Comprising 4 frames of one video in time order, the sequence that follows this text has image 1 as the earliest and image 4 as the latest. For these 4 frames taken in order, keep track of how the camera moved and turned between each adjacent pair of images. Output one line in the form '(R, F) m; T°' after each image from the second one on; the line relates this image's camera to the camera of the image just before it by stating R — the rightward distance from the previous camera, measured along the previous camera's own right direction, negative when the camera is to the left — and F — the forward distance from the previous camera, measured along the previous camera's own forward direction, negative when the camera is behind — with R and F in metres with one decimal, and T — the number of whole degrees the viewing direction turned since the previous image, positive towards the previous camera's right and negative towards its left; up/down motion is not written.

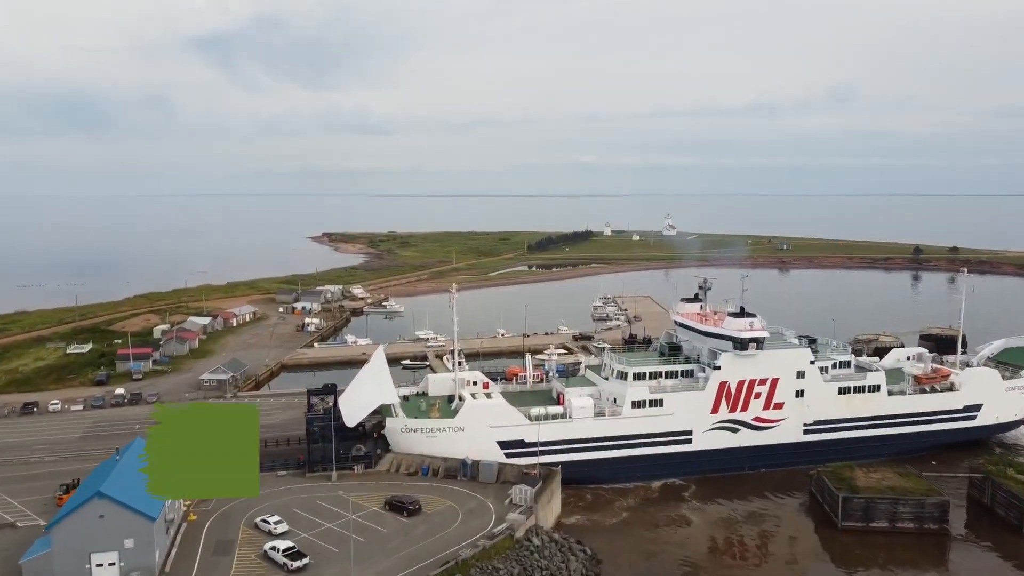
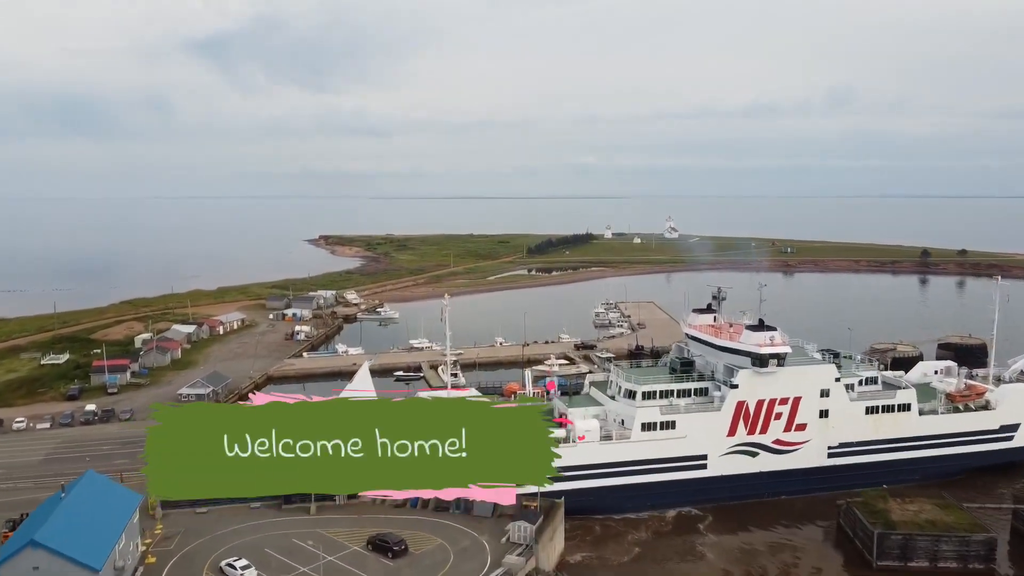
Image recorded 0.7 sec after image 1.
(+0.1, +1.8) m; 0°
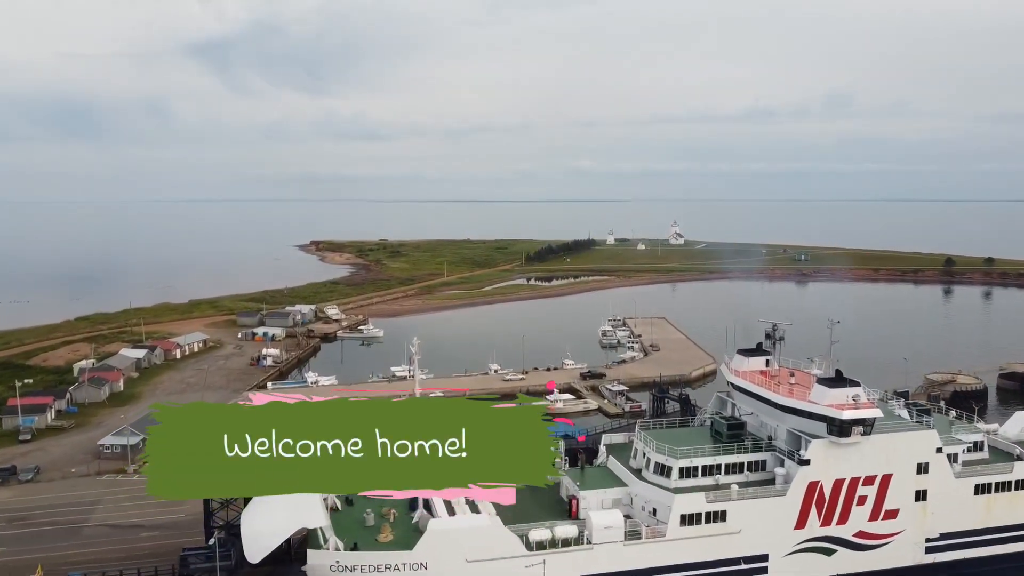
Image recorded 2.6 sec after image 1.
(+0.1, +5.1) m; 0°
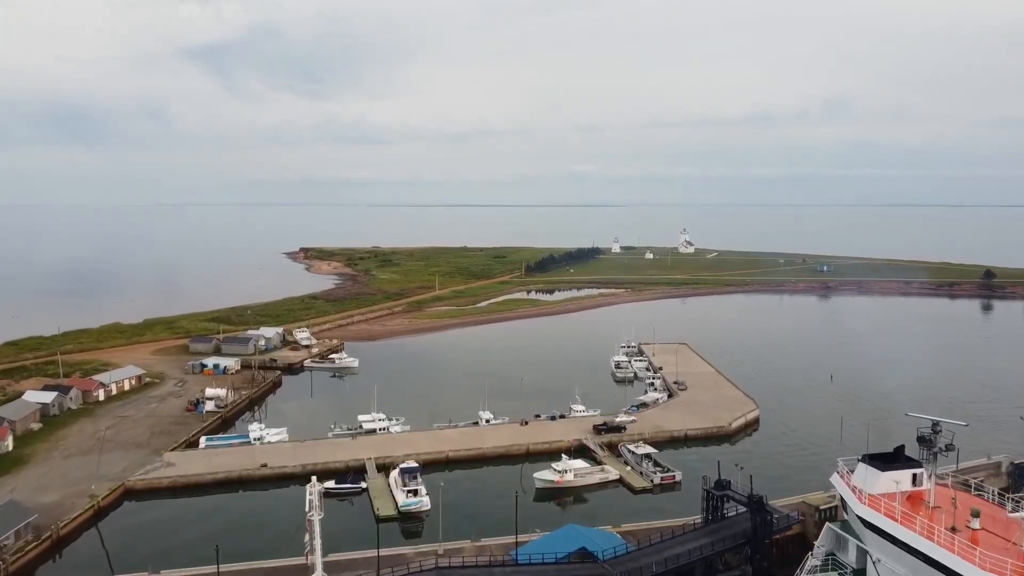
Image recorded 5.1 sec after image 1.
(+0.2, +6.7) m; 0°
